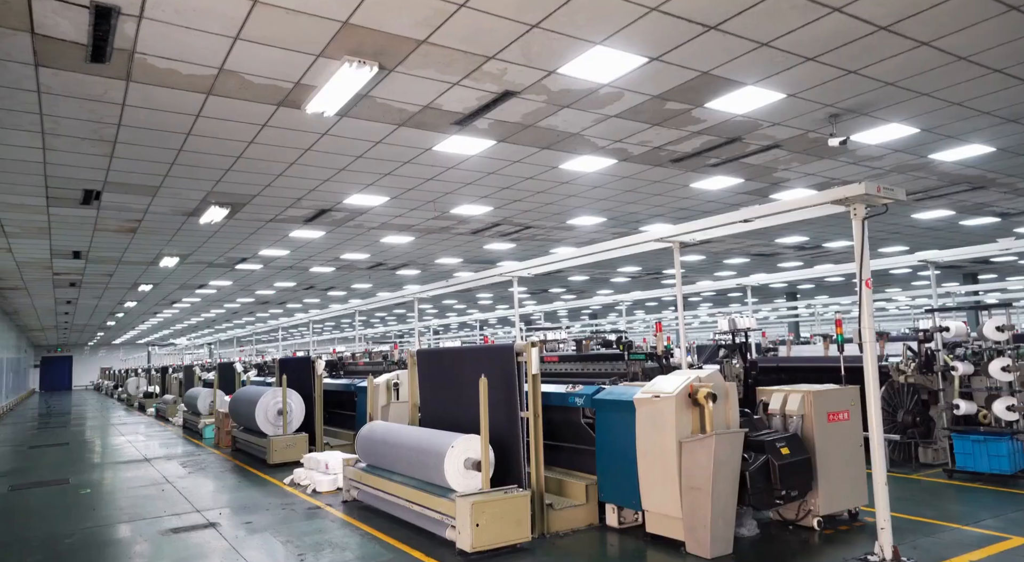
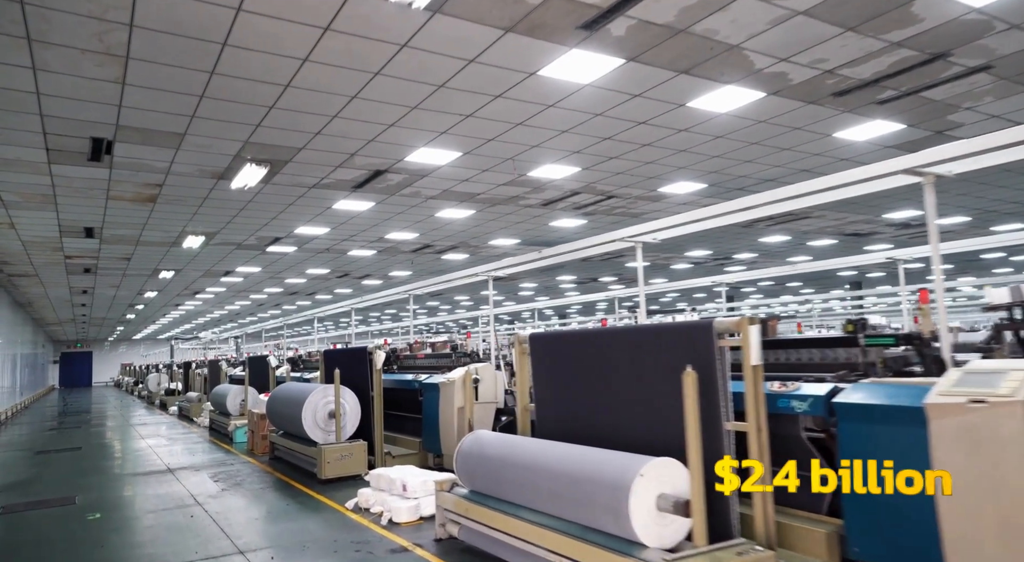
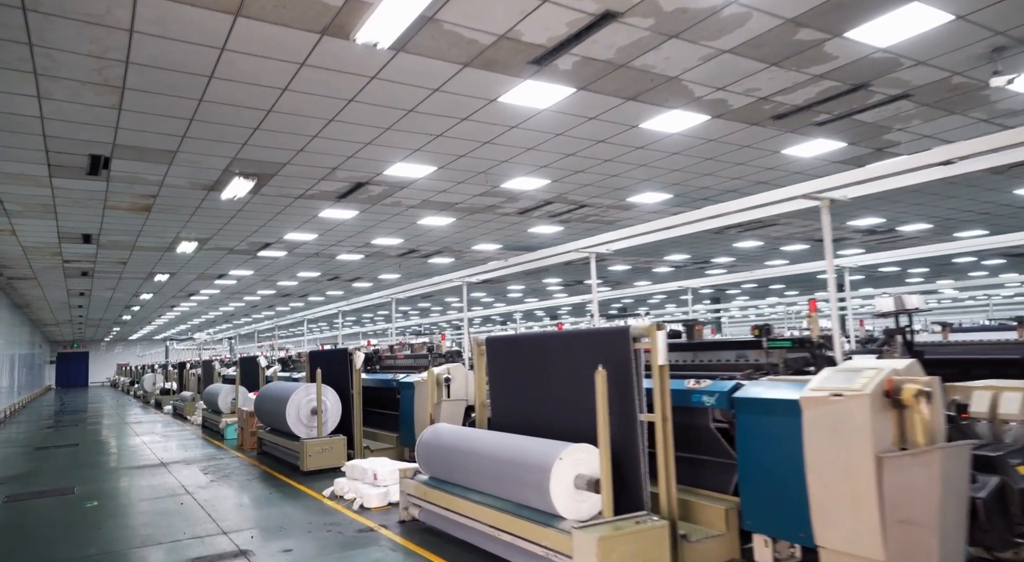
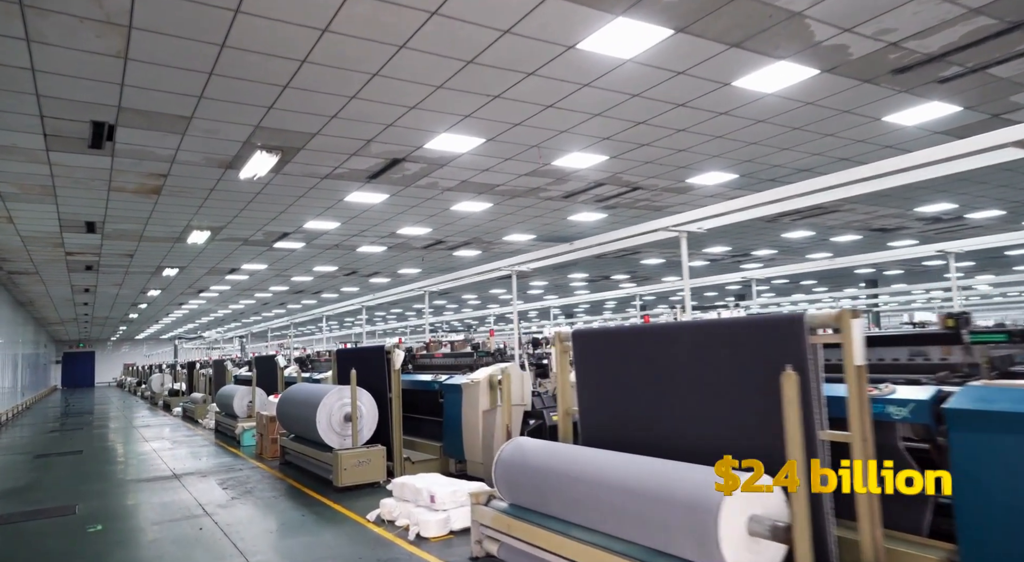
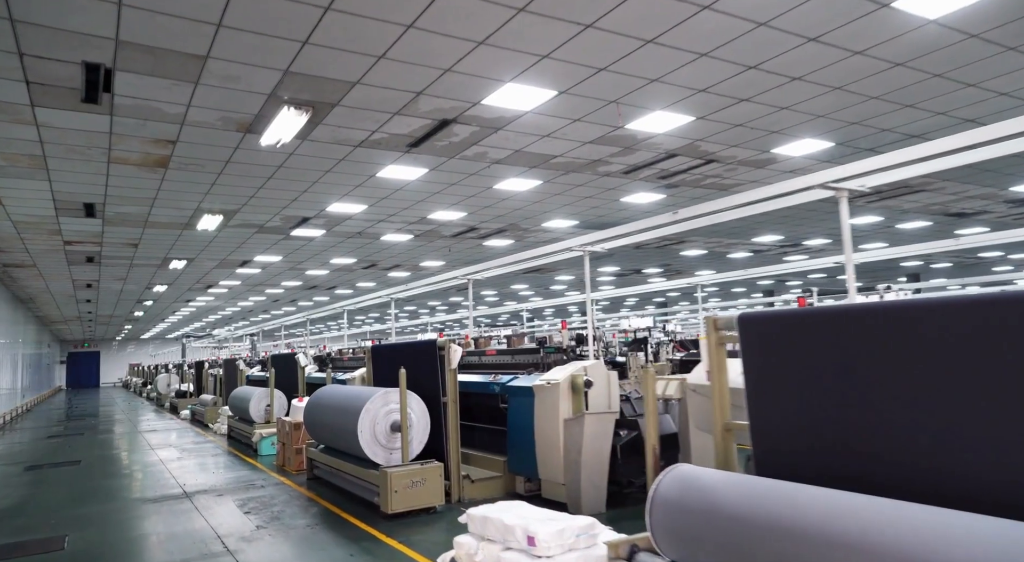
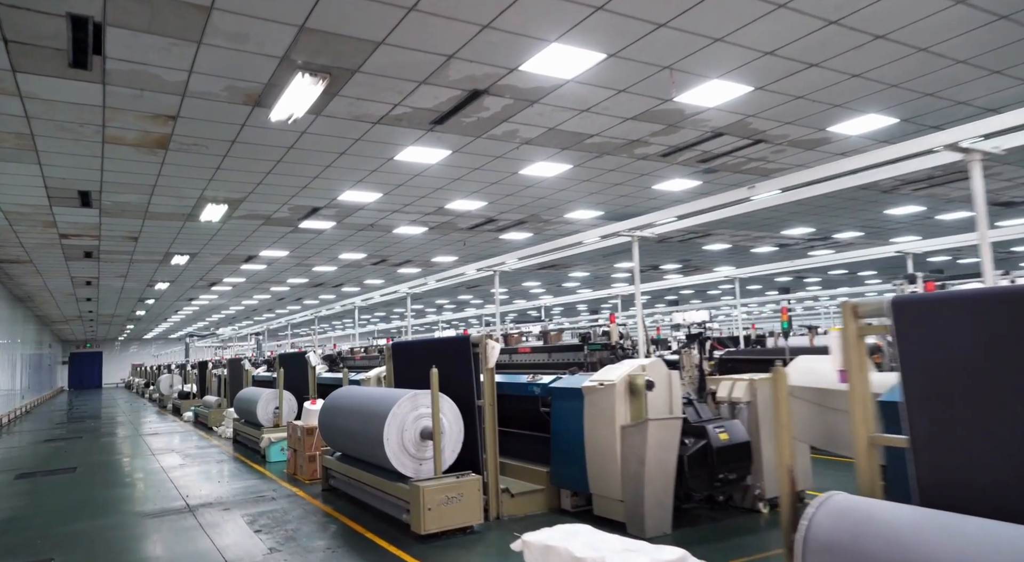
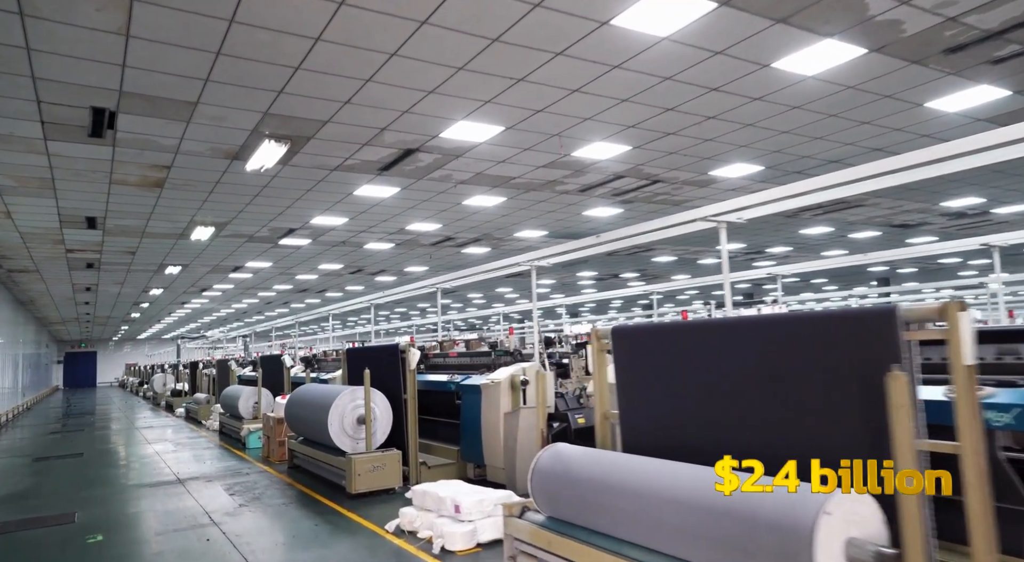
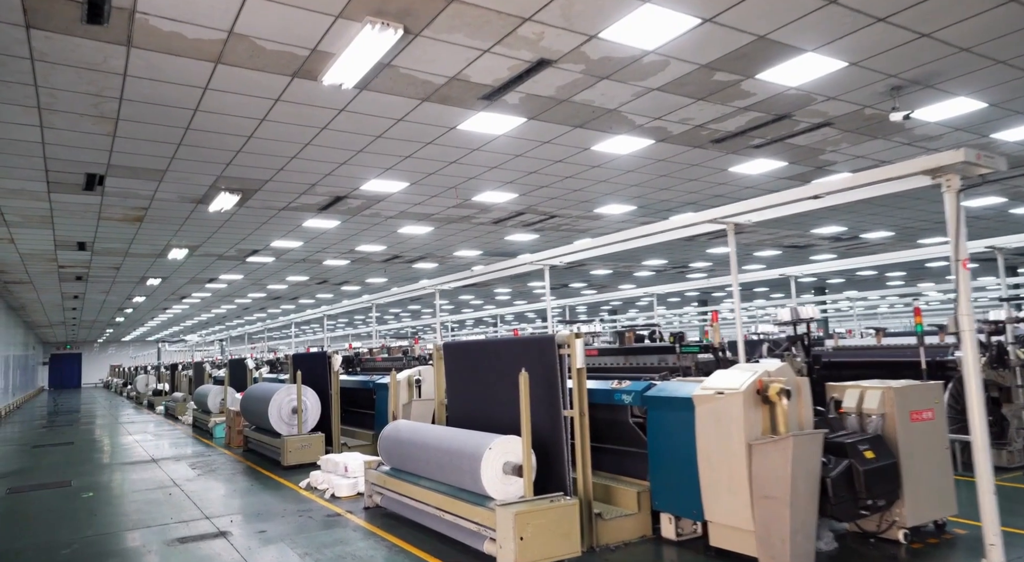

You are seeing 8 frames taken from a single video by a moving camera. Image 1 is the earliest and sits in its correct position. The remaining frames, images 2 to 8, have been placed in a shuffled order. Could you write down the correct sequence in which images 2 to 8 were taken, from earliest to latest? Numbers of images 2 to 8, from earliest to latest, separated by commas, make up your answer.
8, 3, 2, 4, 7, 5, 6
